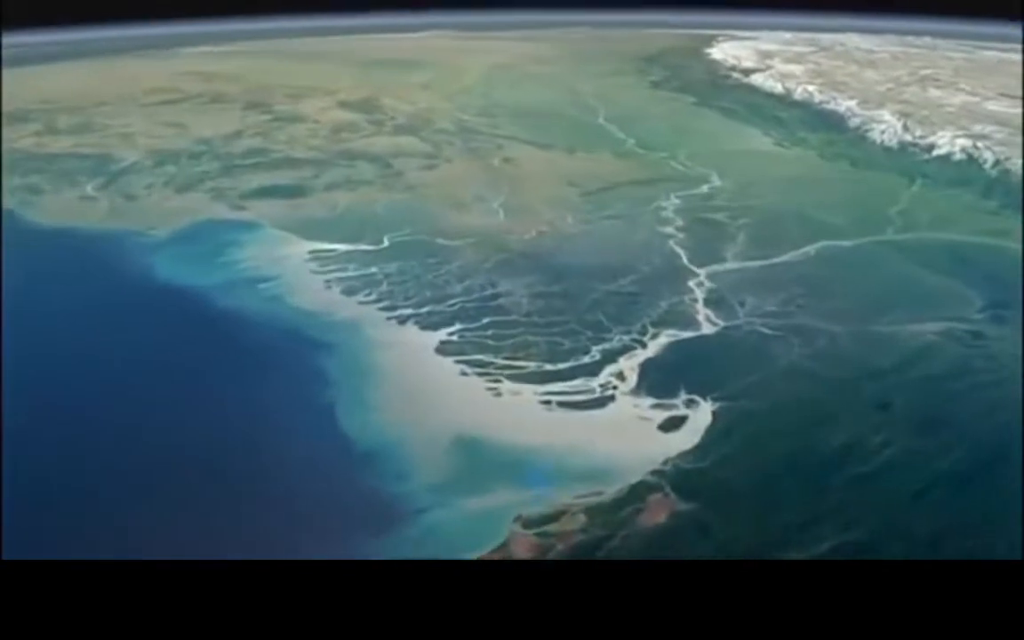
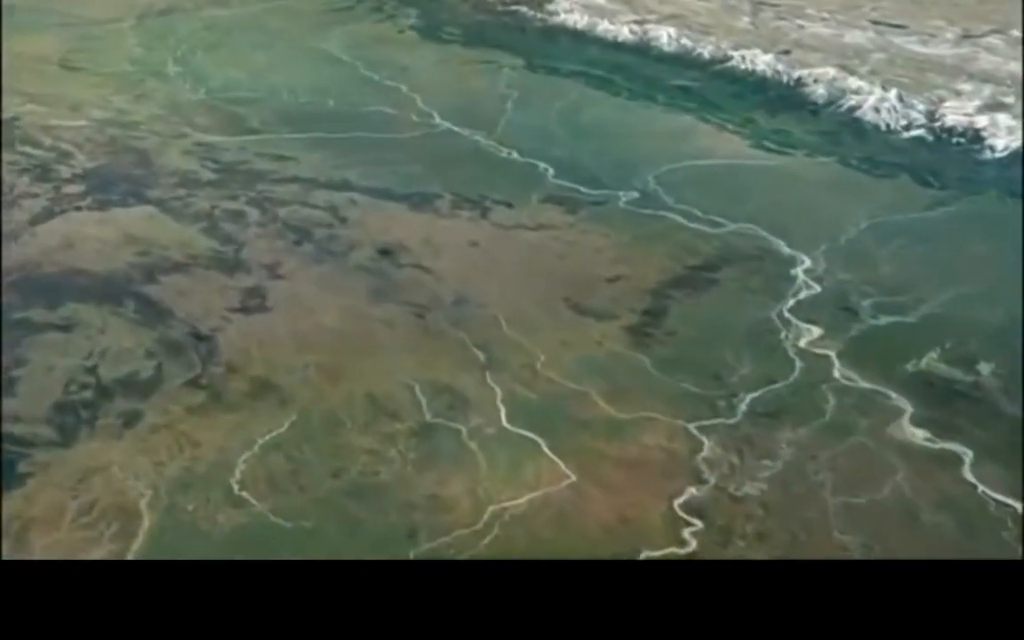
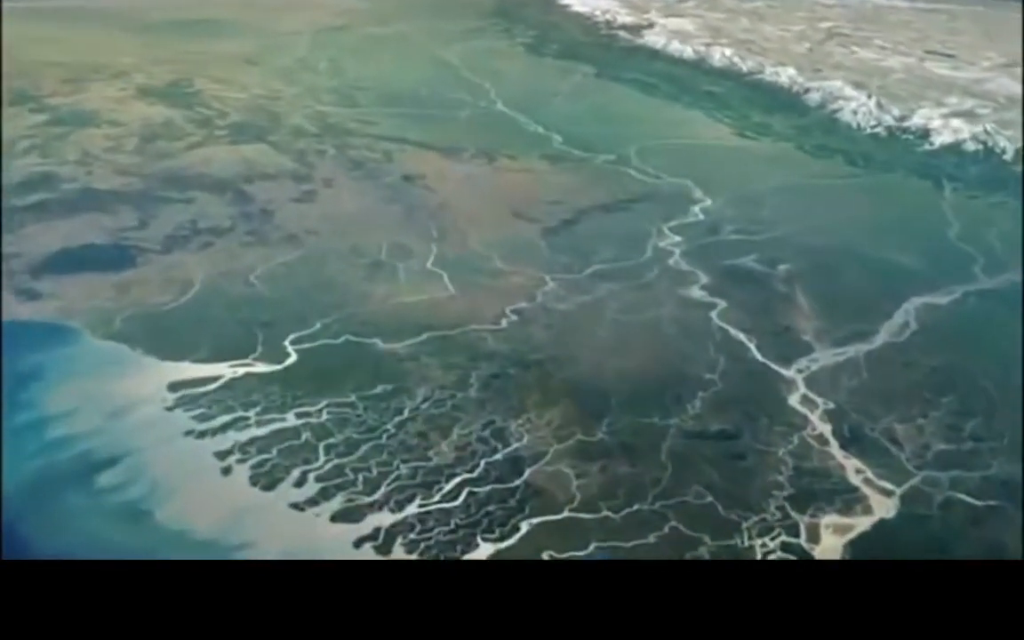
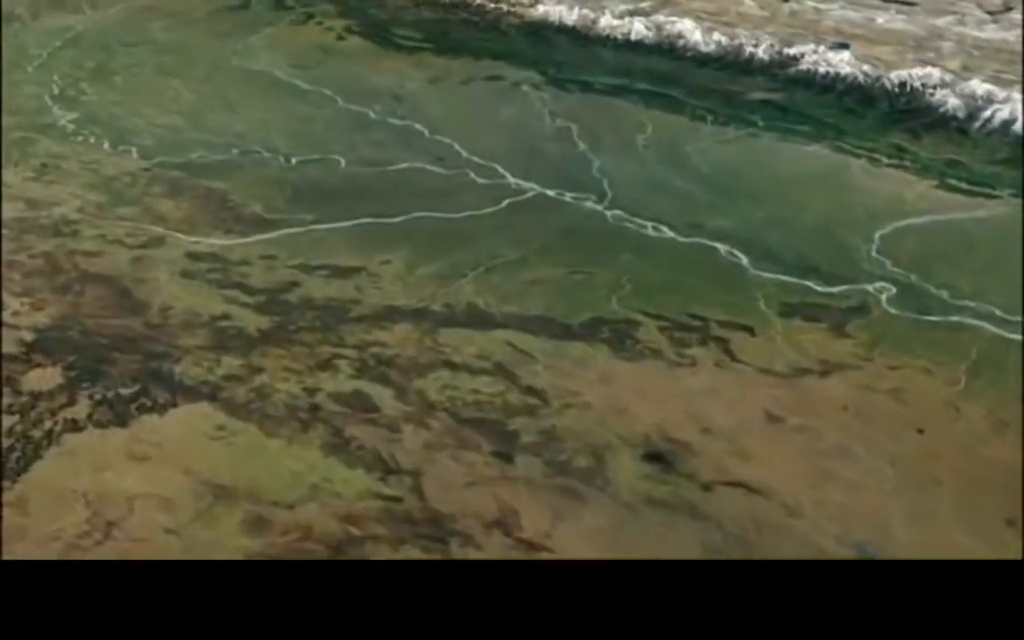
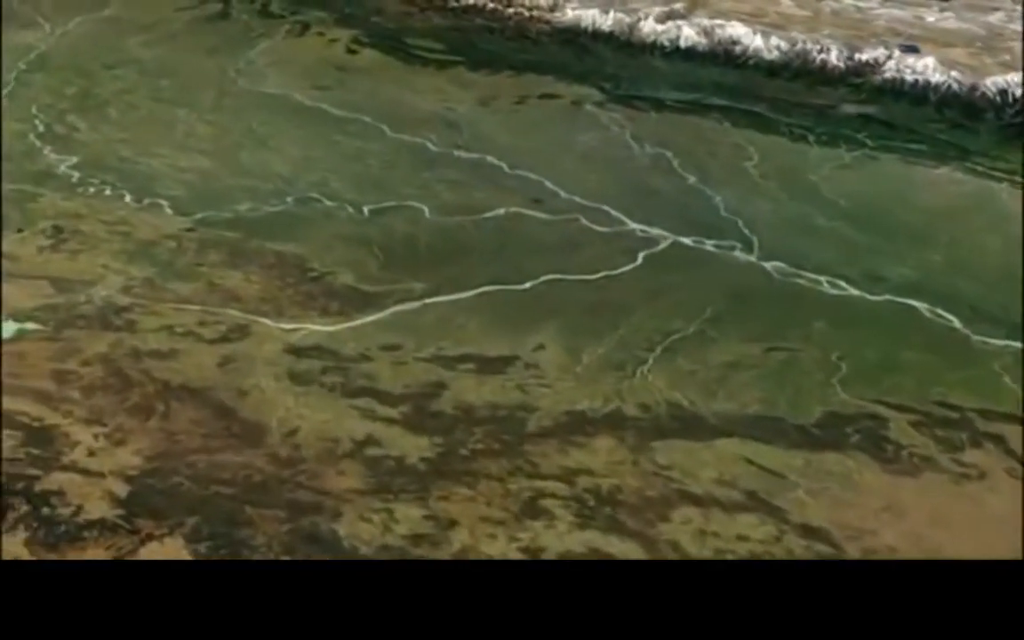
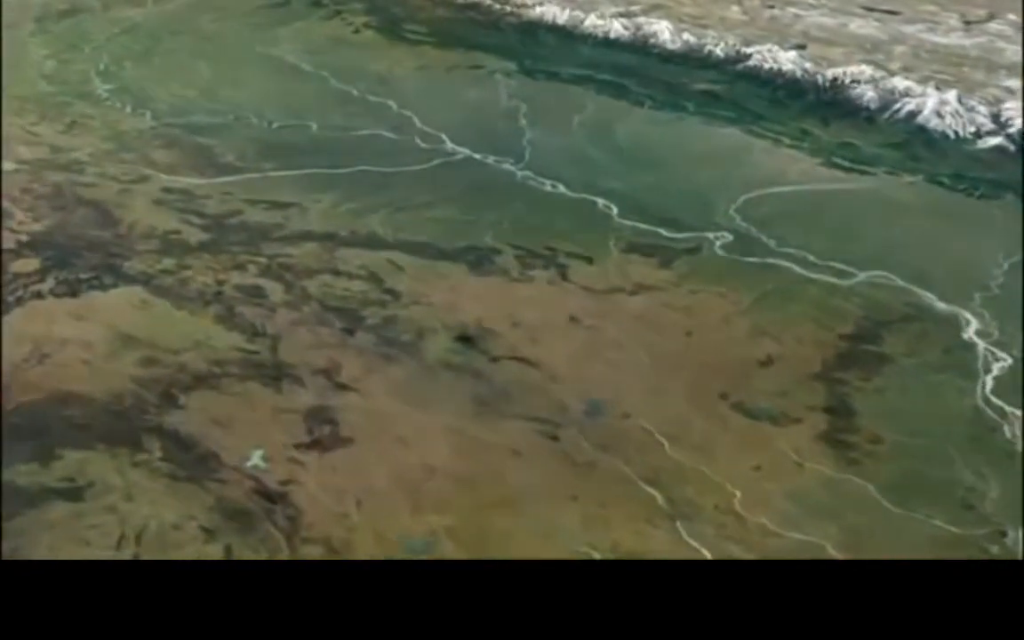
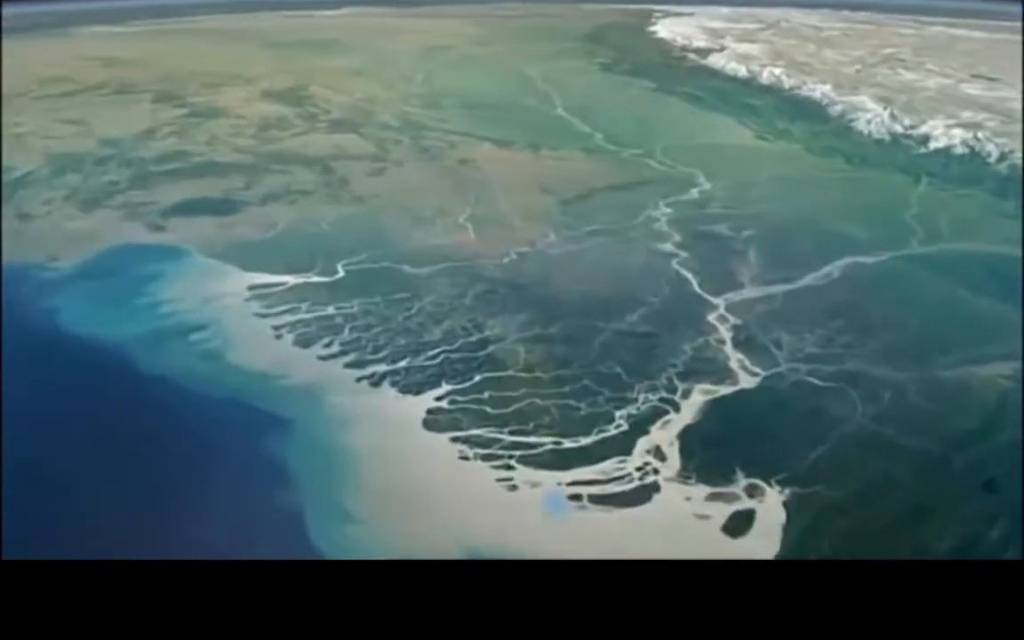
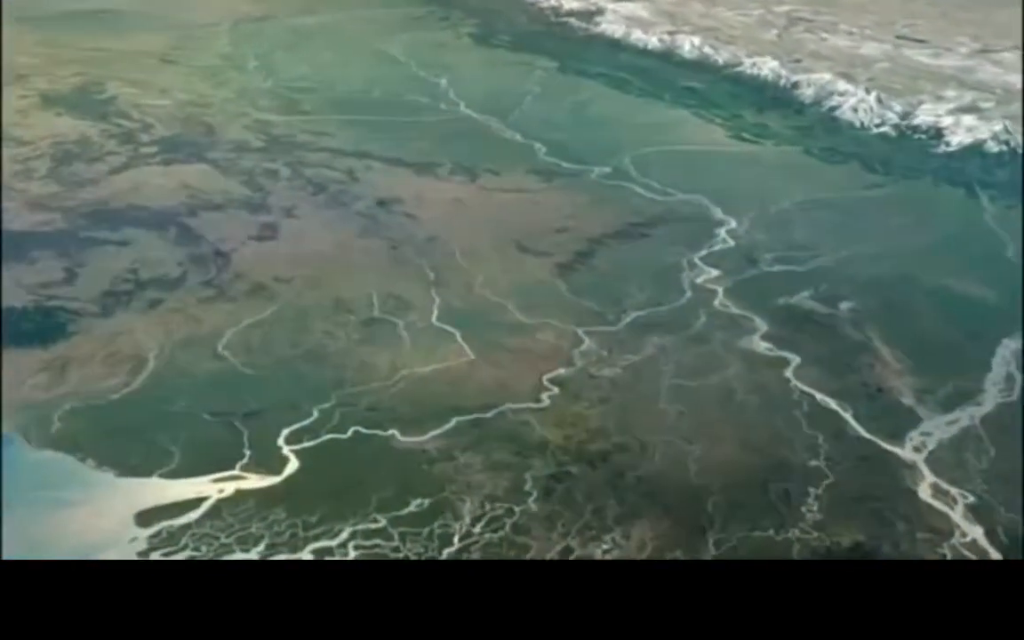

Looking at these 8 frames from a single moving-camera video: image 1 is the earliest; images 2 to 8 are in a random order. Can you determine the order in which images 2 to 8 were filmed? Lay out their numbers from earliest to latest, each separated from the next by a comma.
7, 3, 8, 2, 6, 4, 5
